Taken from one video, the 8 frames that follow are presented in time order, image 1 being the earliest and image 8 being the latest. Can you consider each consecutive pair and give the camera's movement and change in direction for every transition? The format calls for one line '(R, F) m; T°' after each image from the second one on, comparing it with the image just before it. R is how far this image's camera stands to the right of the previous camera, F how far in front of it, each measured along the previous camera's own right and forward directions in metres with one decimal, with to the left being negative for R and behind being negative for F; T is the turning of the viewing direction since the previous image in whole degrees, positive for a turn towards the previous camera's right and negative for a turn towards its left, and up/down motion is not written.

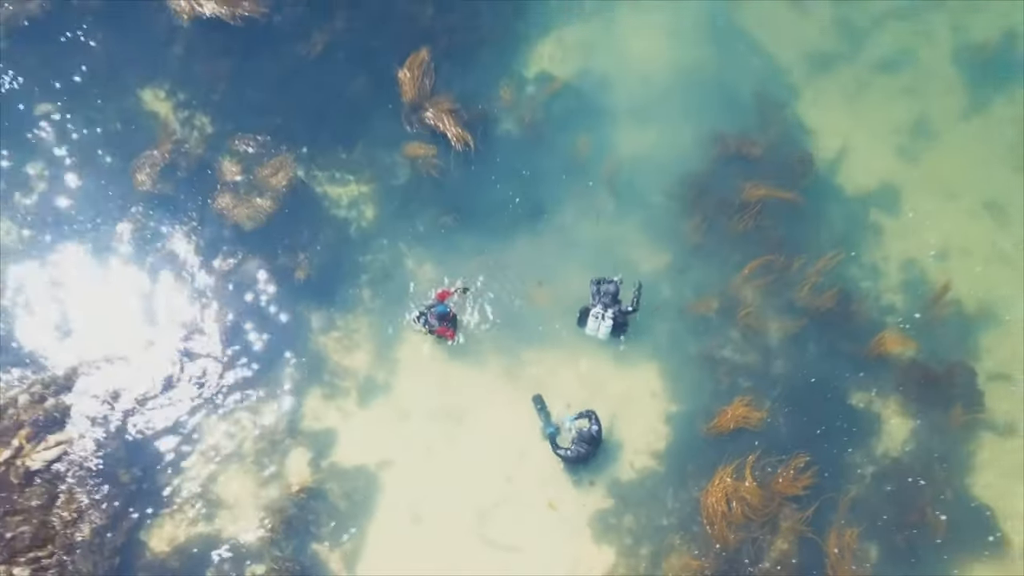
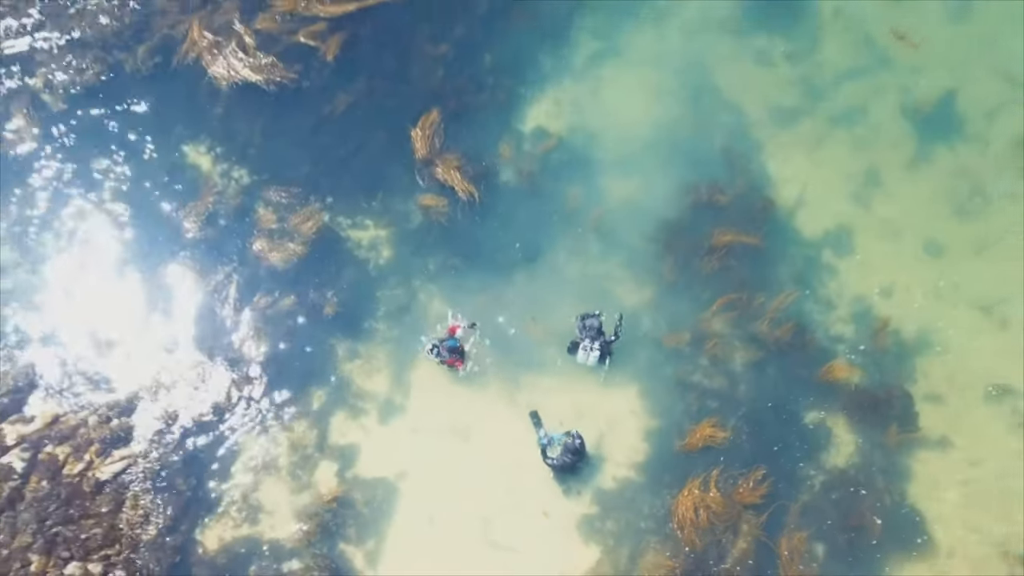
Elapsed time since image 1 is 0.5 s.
(+0.3, -0.5) m; -4°
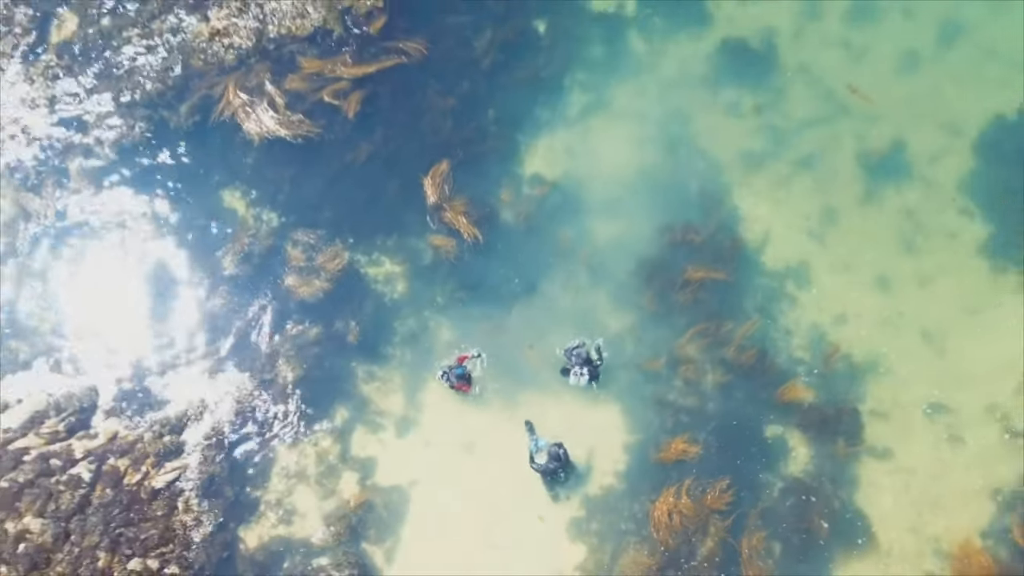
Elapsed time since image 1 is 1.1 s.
(+0.1, -0.7) m; -1°
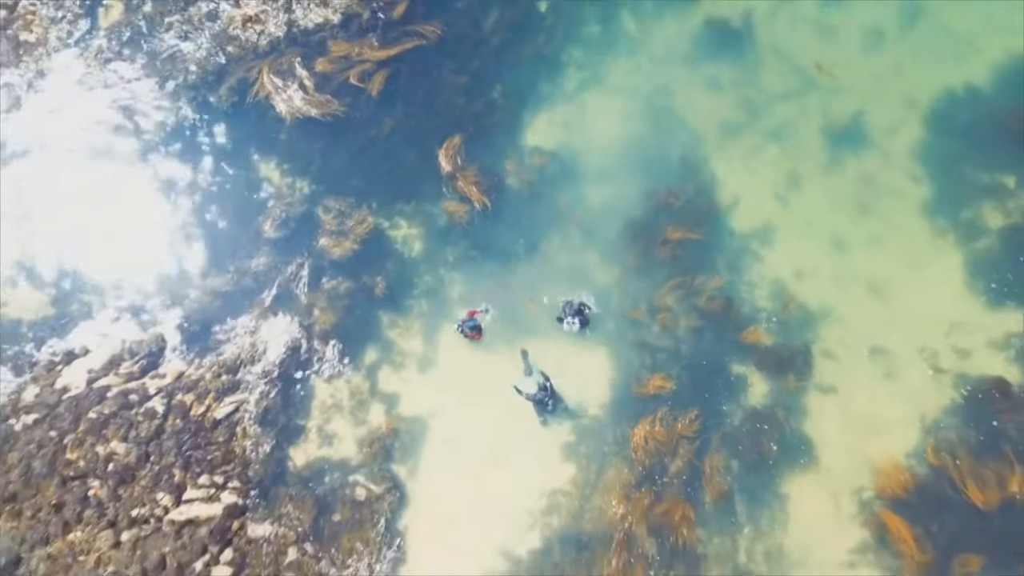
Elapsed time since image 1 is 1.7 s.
(+0.1, -0.9) m; -1°
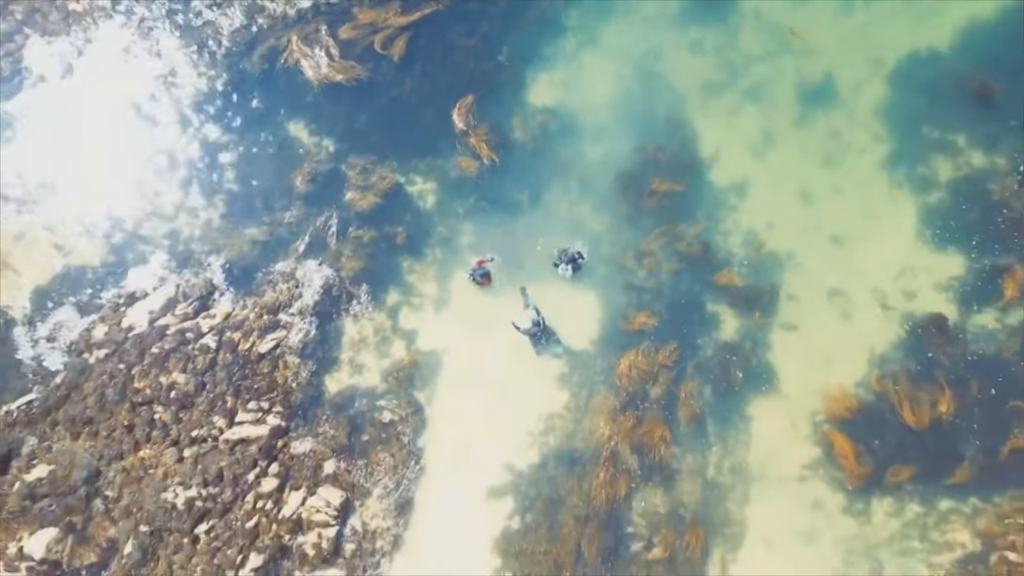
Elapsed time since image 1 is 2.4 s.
(+0.1, -0.9) m; -1°
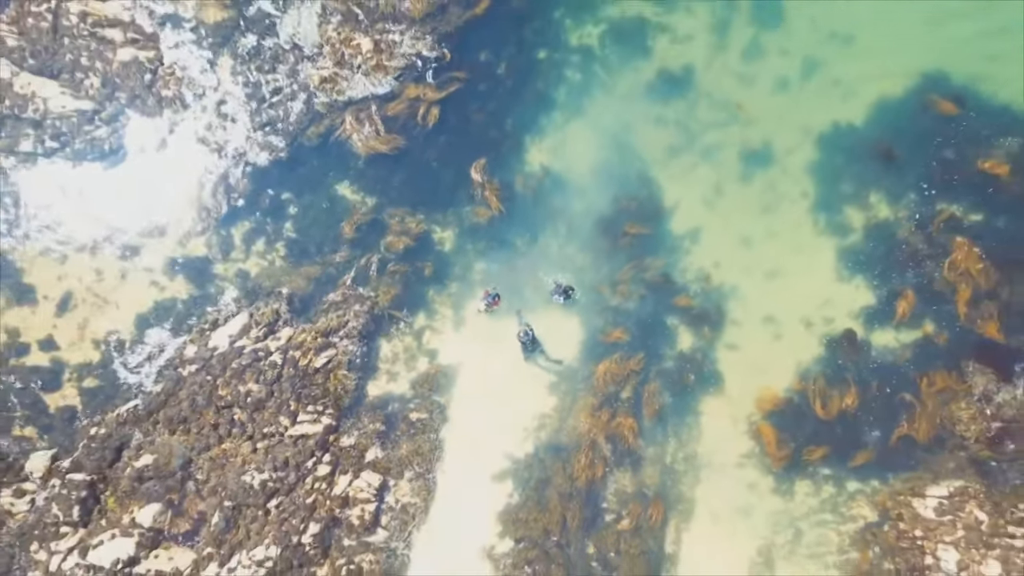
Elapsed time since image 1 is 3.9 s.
(+0.1, -2.1) m; -1°
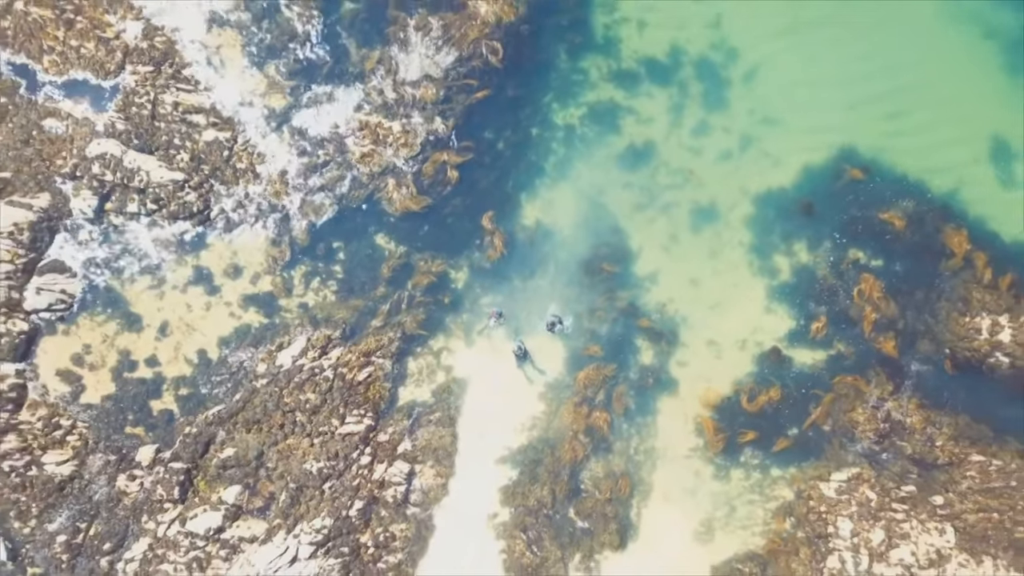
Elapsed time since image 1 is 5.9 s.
(+0.1, -2.8) m; 0°
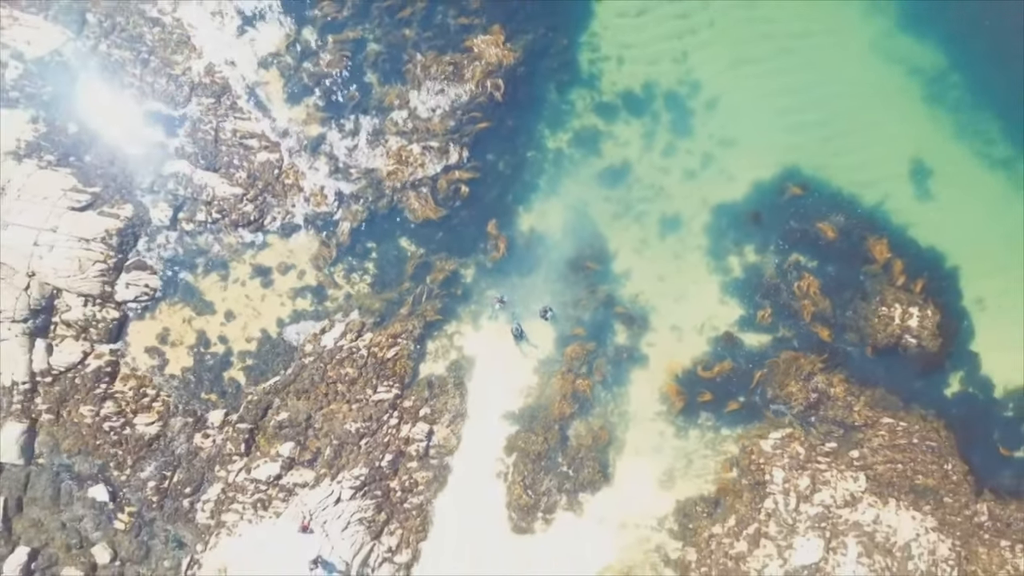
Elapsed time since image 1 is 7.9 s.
(0.0, -2.8) m; 0°
